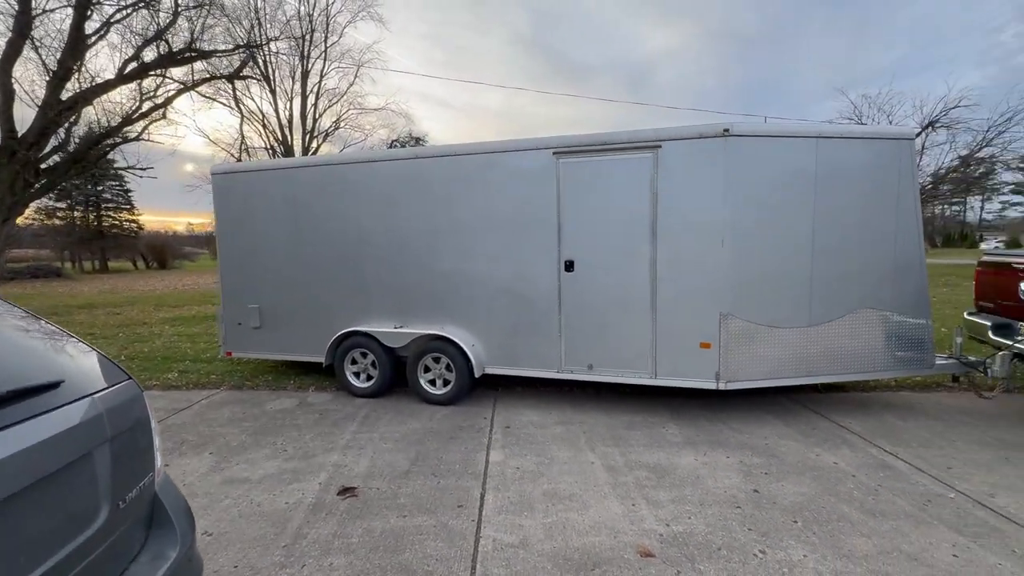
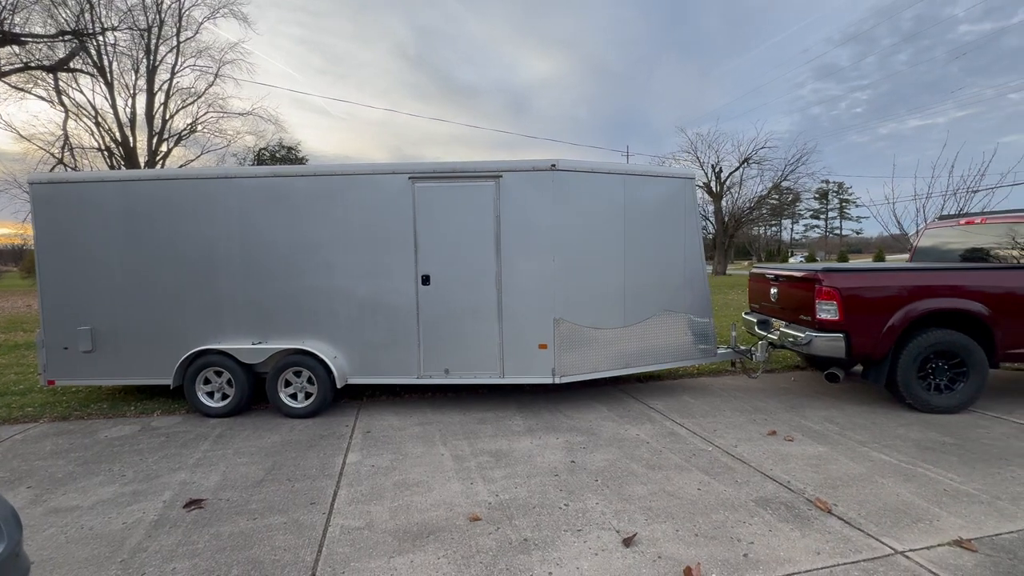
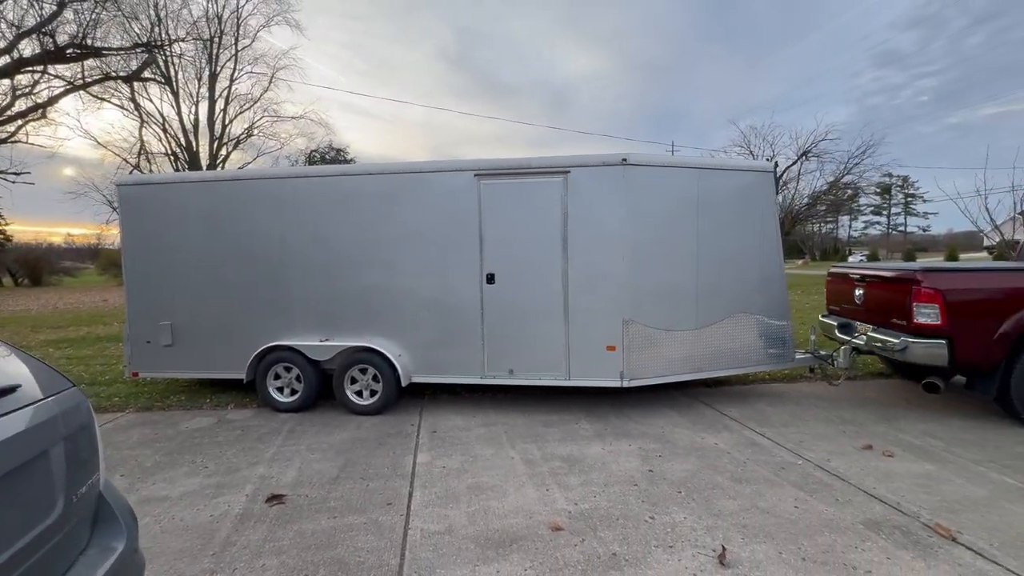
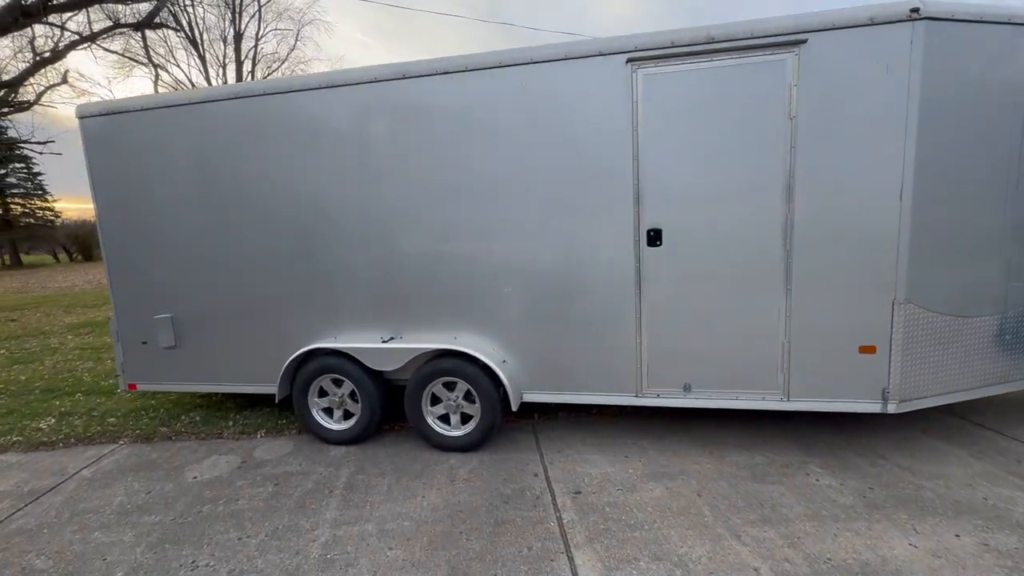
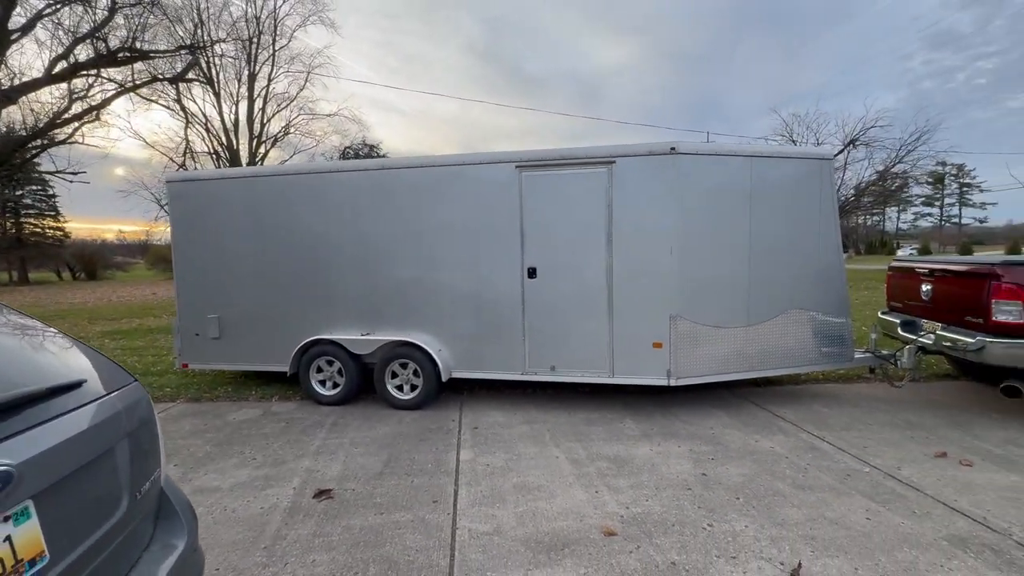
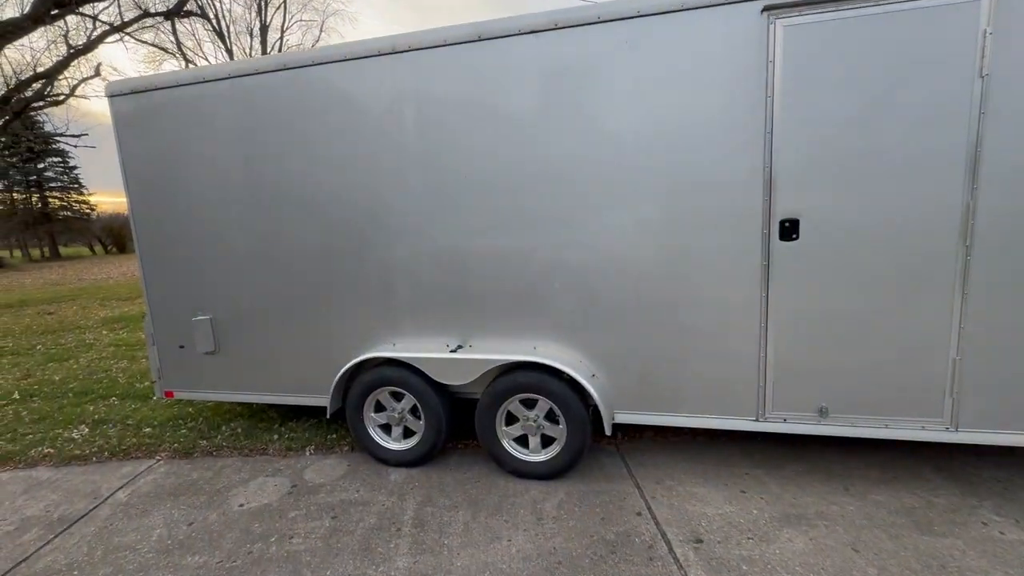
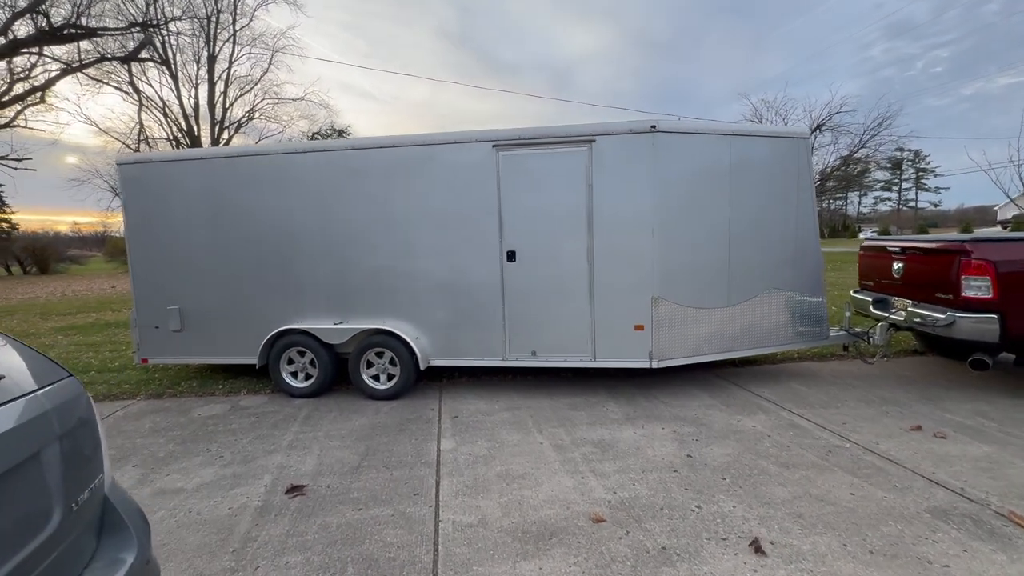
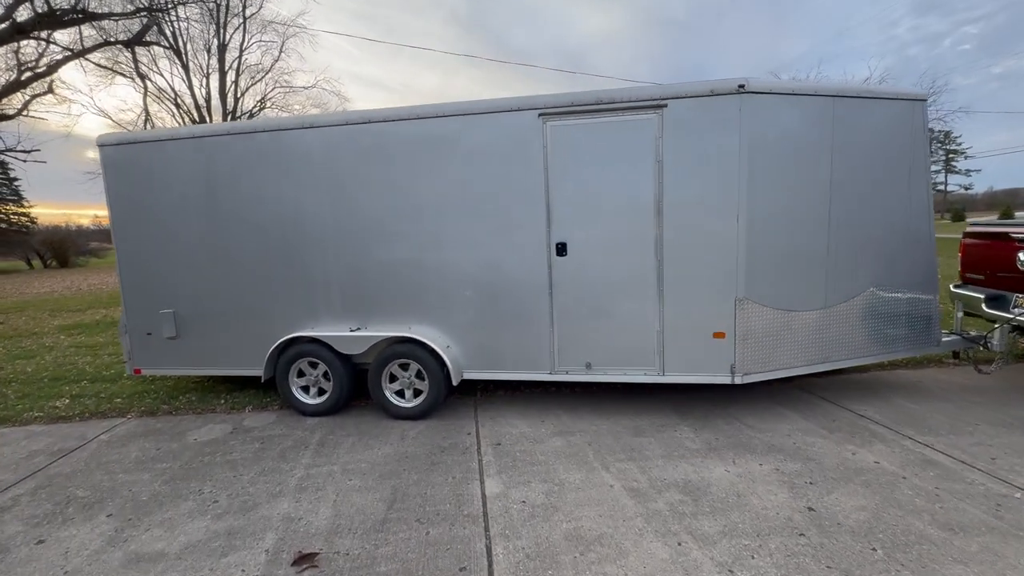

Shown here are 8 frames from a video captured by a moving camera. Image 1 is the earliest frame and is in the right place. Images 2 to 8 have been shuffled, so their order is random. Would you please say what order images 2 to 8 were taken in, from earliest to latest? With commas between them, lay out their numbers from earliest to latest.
5, 3, 2, 7, 8, 4, 6
